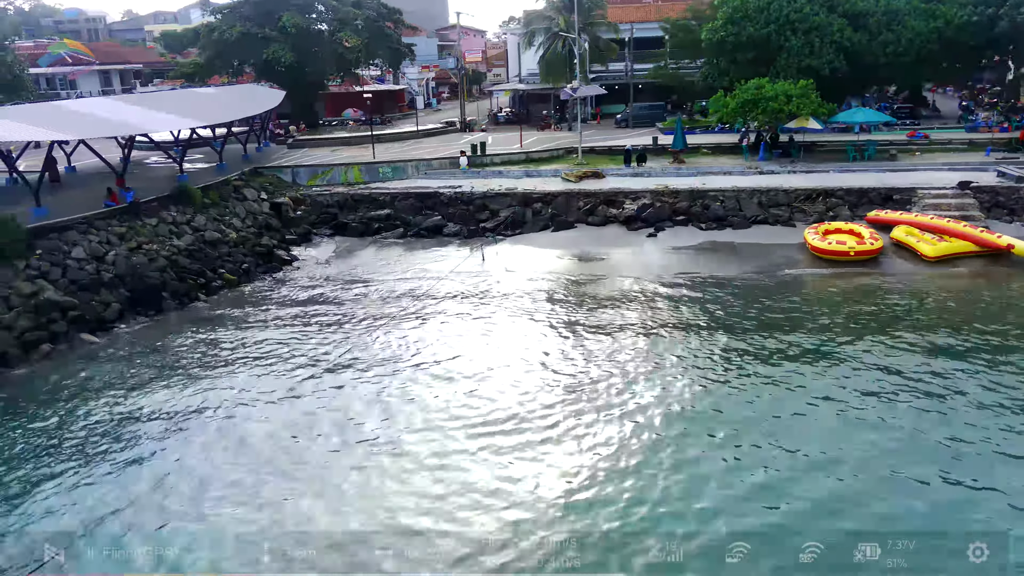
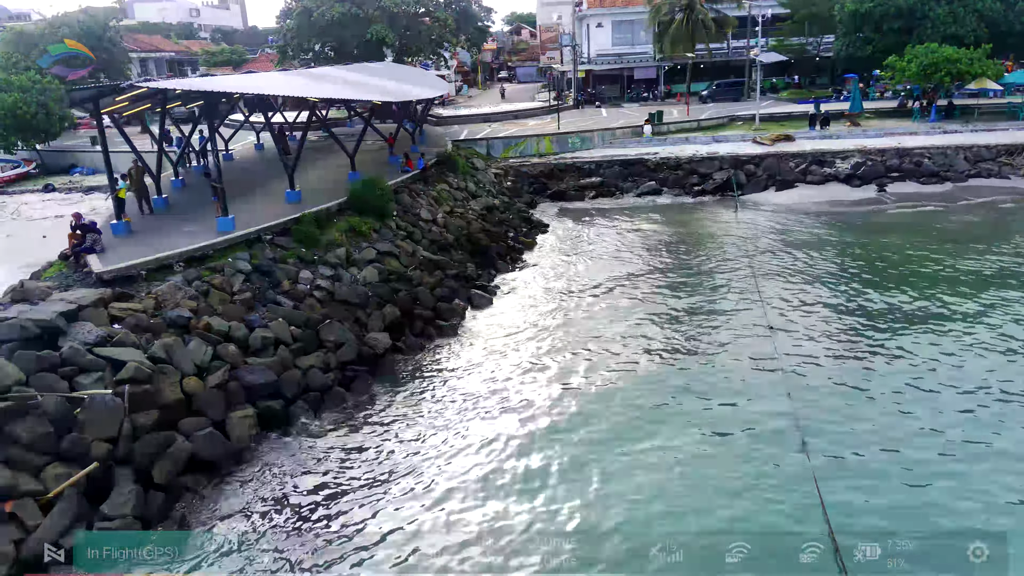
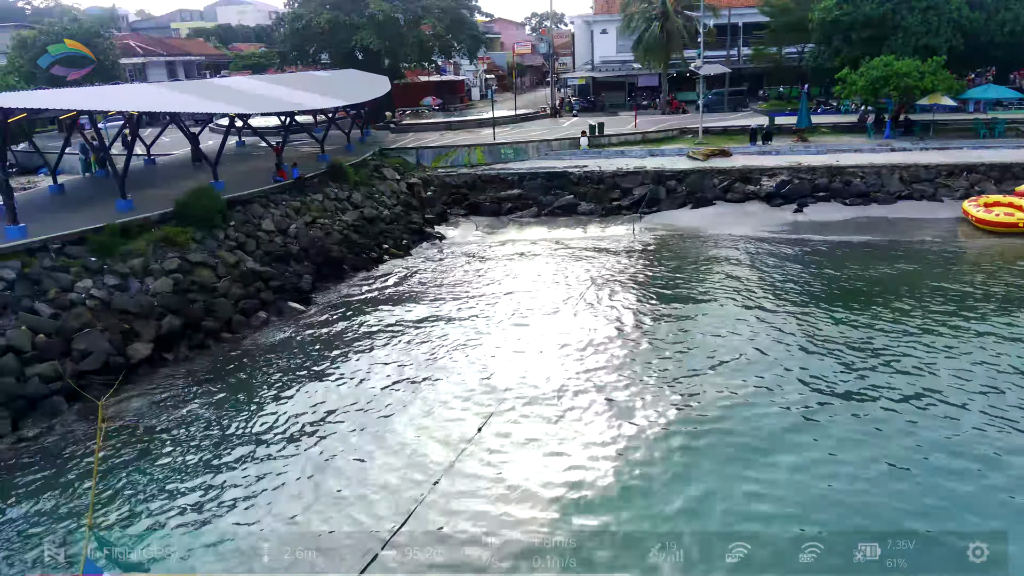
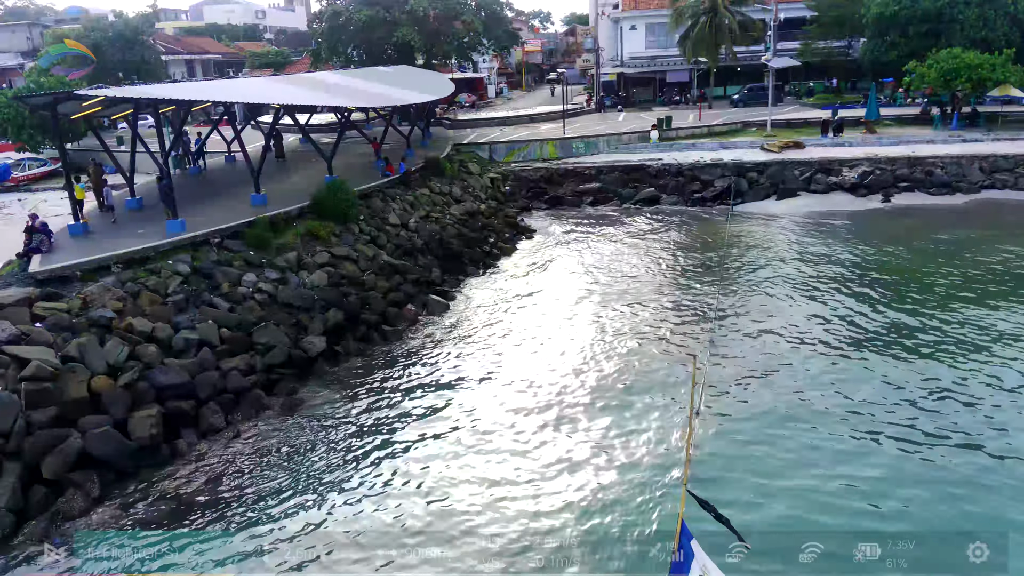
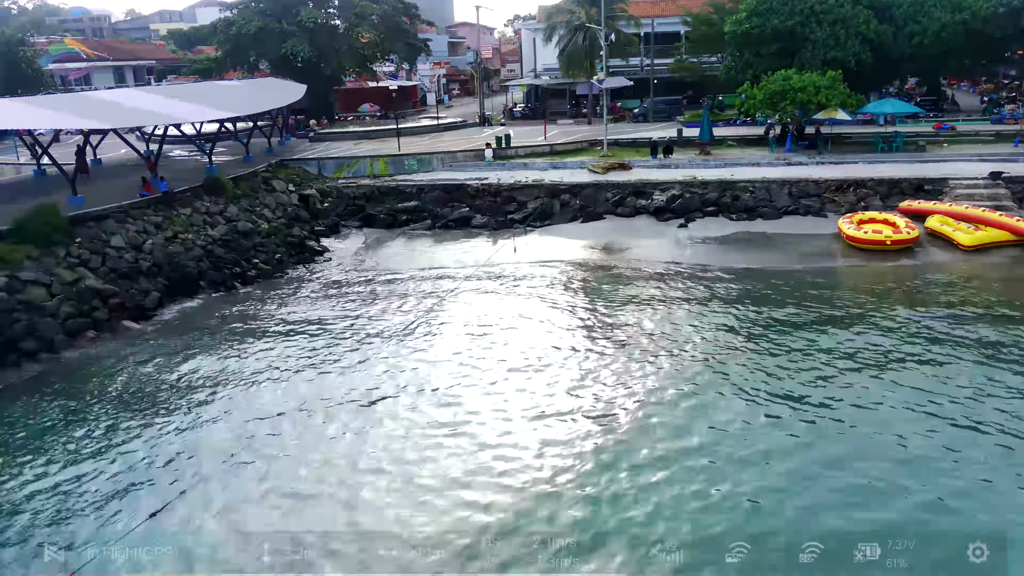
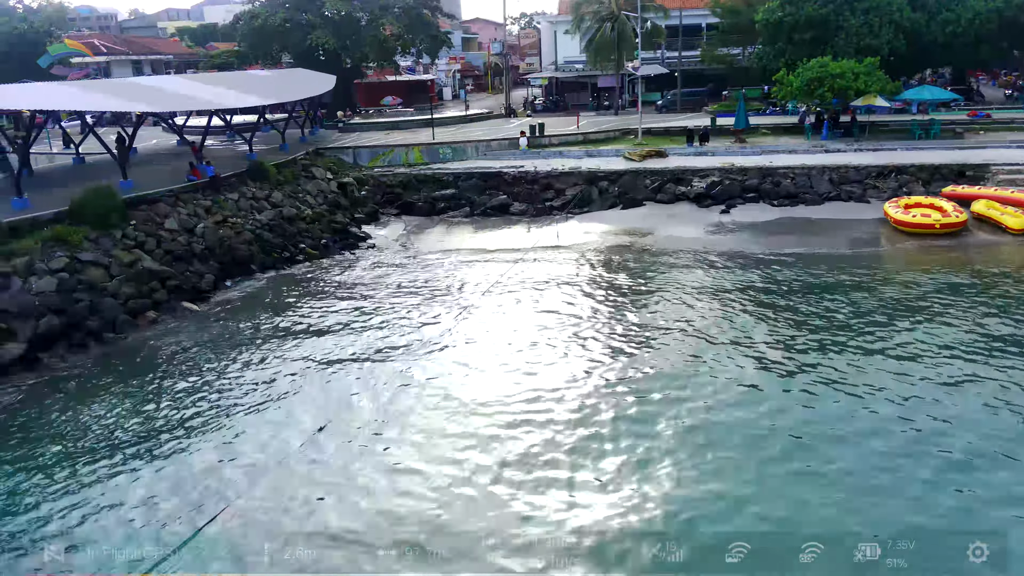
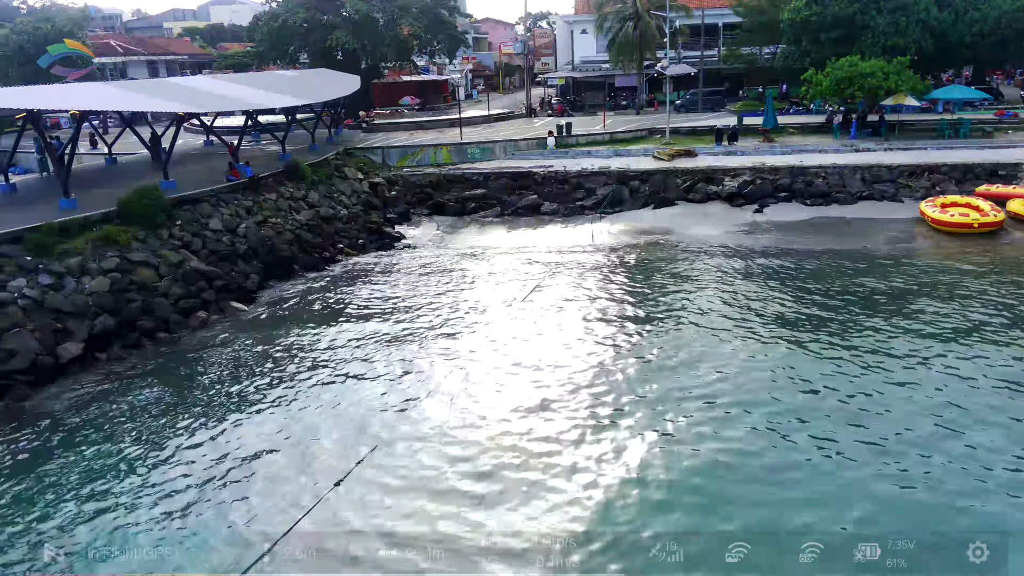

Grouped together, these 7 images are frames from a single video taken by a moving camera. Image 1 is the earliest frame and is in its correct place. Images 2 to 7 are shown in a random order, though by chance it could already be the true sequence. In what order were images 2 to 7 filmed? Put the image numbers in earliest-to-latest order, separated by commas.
5, 6, 7, 3, 4, 2
